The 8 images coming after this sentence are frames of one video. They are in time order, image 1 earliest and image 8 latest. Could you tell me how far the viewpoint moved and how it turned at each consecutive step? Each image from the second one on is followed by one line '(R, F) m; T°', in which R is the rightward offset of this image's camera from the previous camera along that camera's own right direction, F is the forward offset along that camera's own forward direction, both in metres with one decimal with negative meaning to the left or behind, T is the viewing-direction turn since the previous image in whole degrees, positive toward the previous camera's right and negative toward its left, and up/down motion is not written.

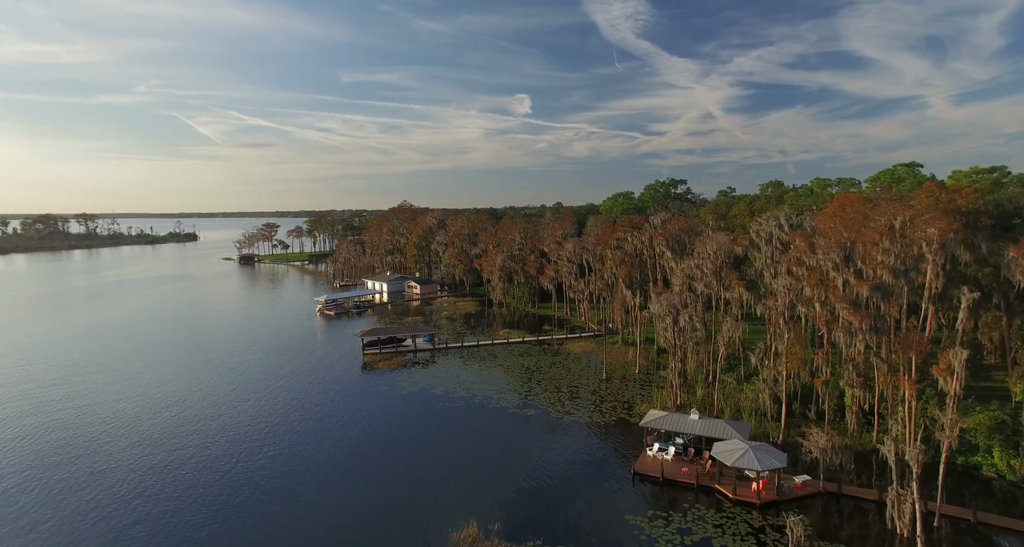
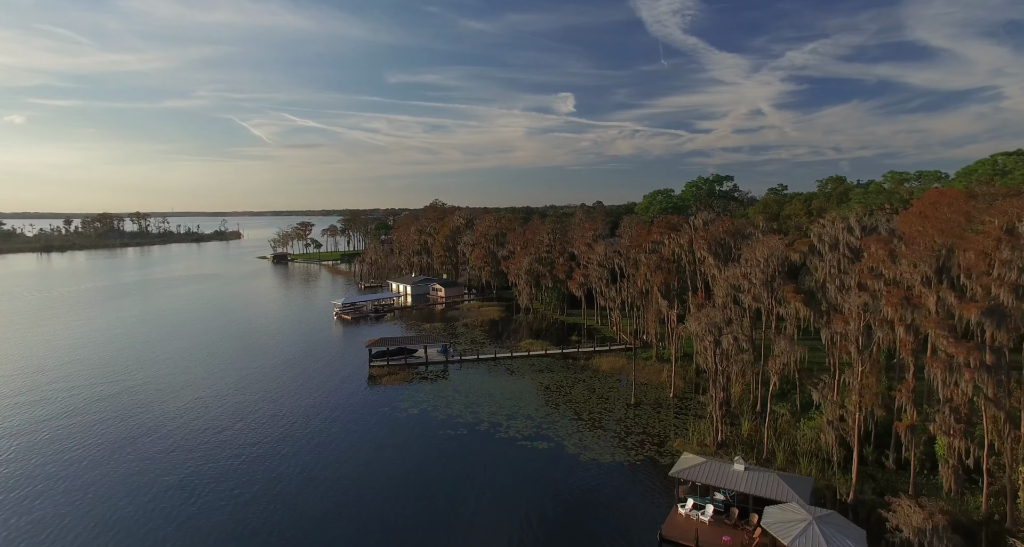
(+1.4, +4.3) m; -4°
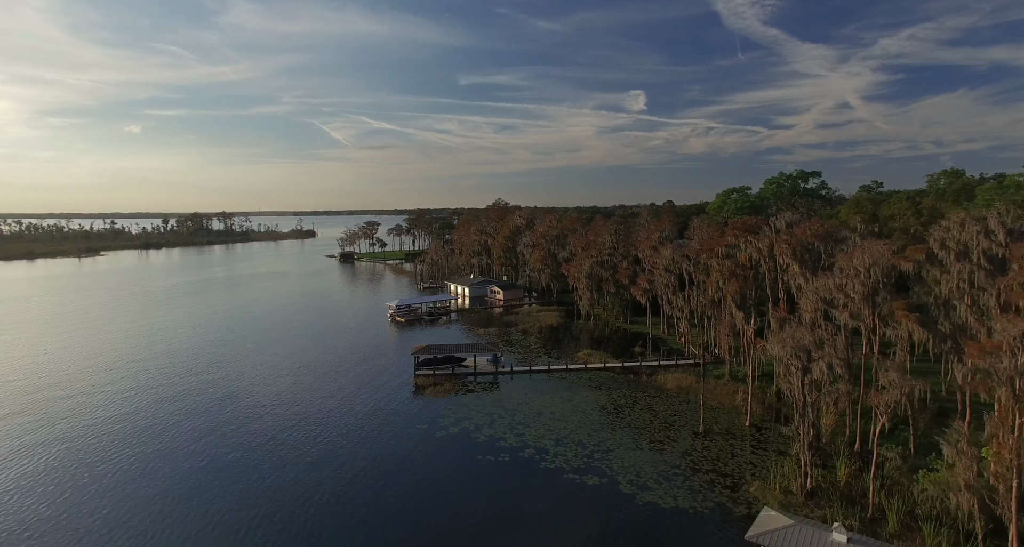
(+0.7, +3.0) m; -7°
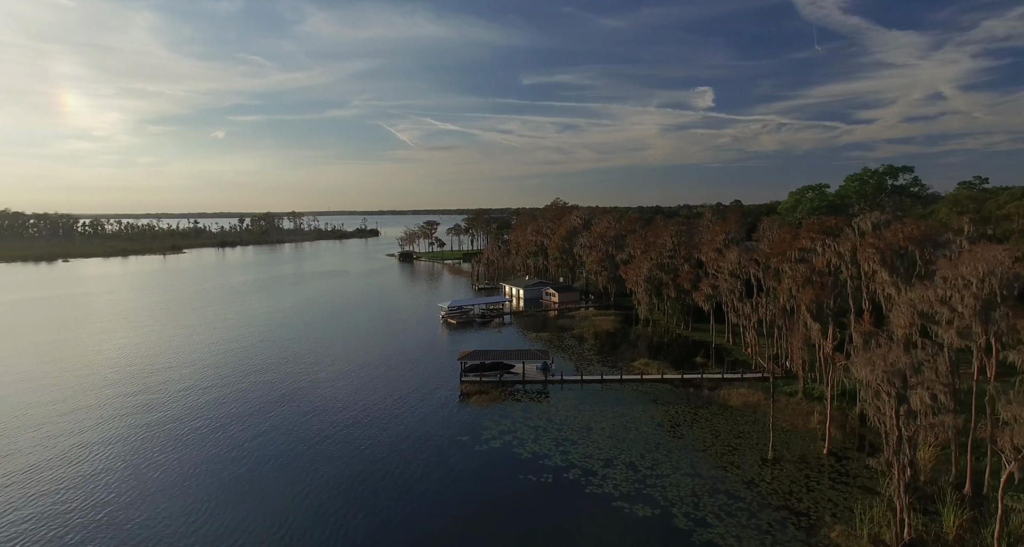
(+0.6, +1.8) m; -6°
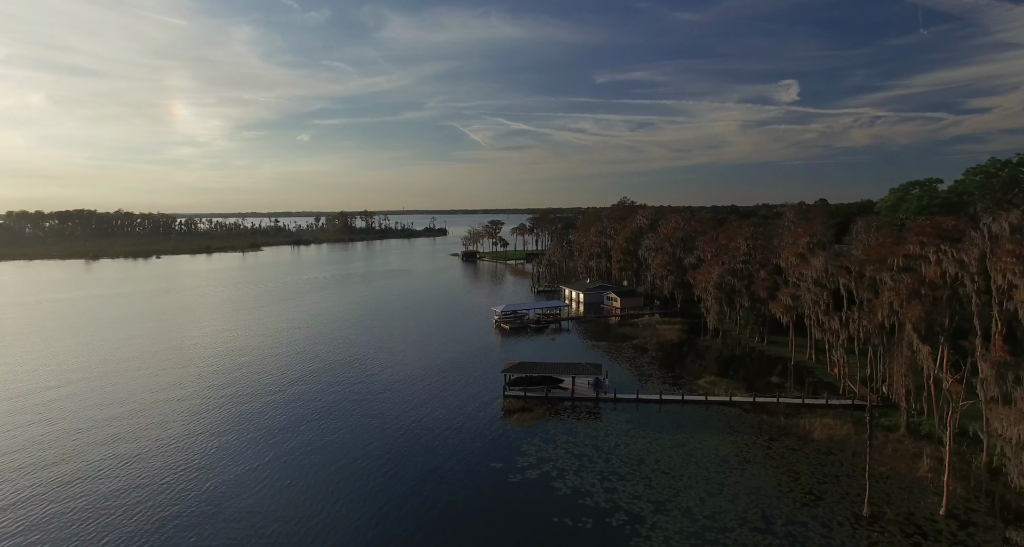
(+1.2, +3.0) m; -7°
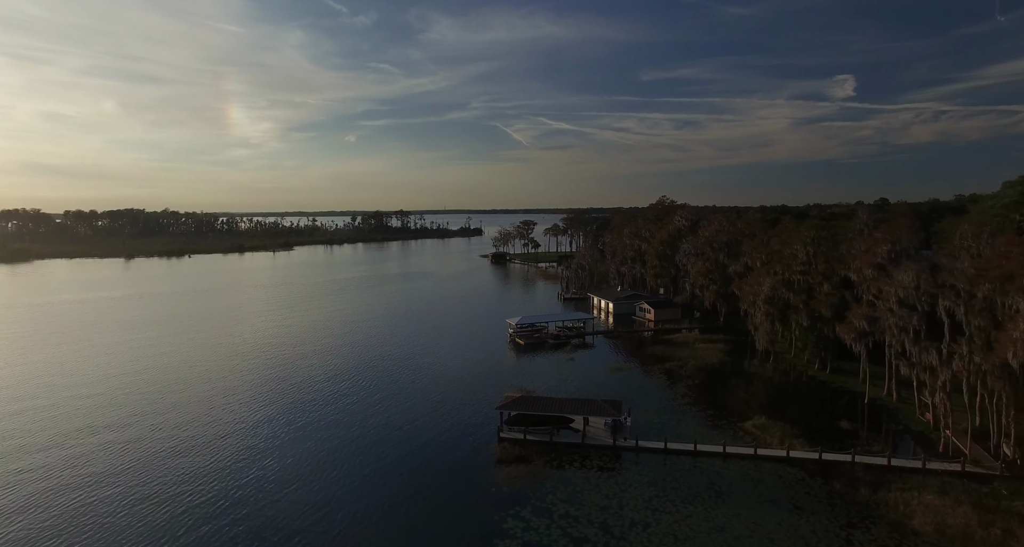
(+2.1, +6.4) m; -4°
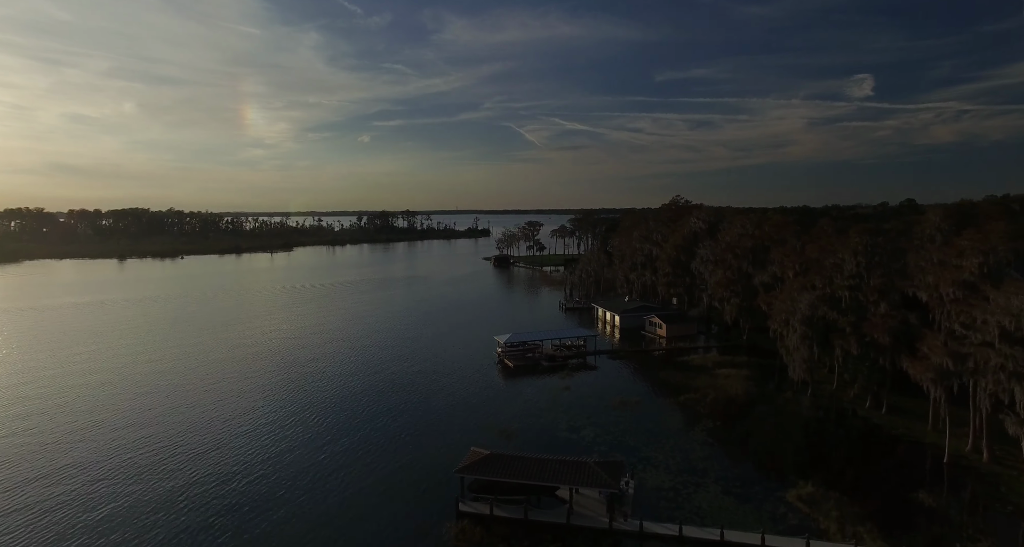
(+1.8, +6.8) m; -1°
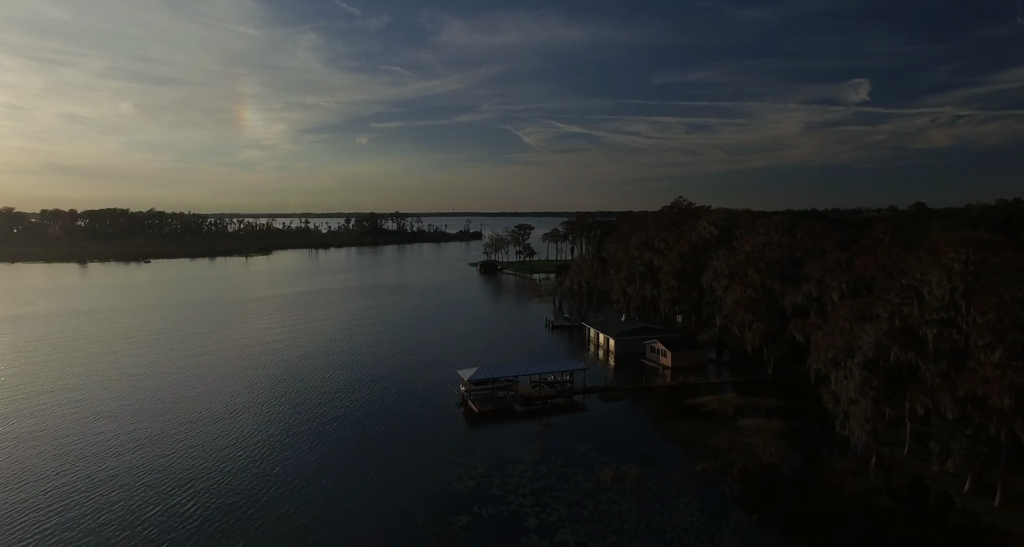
(+1.9, +9.0) m; 0°
